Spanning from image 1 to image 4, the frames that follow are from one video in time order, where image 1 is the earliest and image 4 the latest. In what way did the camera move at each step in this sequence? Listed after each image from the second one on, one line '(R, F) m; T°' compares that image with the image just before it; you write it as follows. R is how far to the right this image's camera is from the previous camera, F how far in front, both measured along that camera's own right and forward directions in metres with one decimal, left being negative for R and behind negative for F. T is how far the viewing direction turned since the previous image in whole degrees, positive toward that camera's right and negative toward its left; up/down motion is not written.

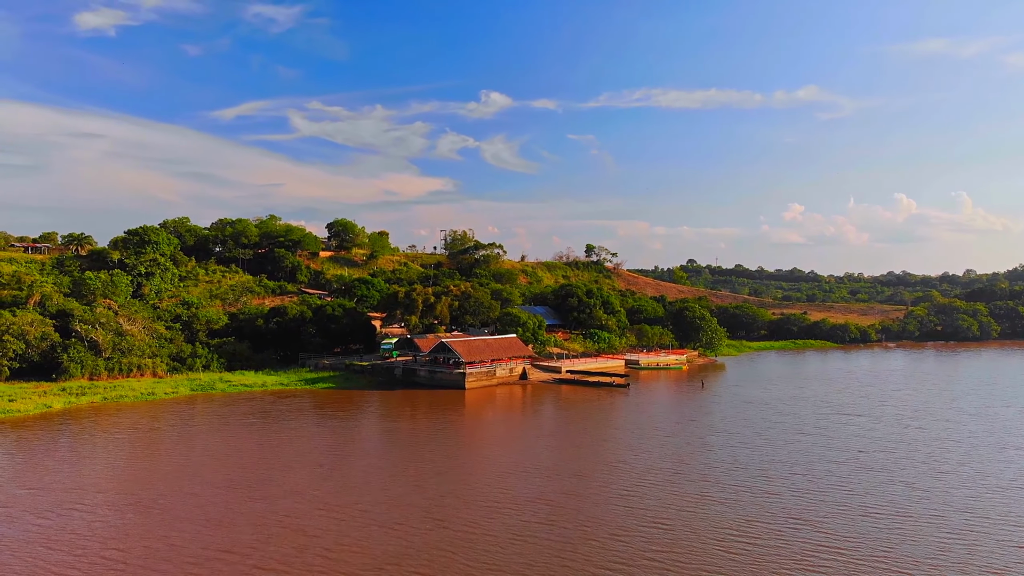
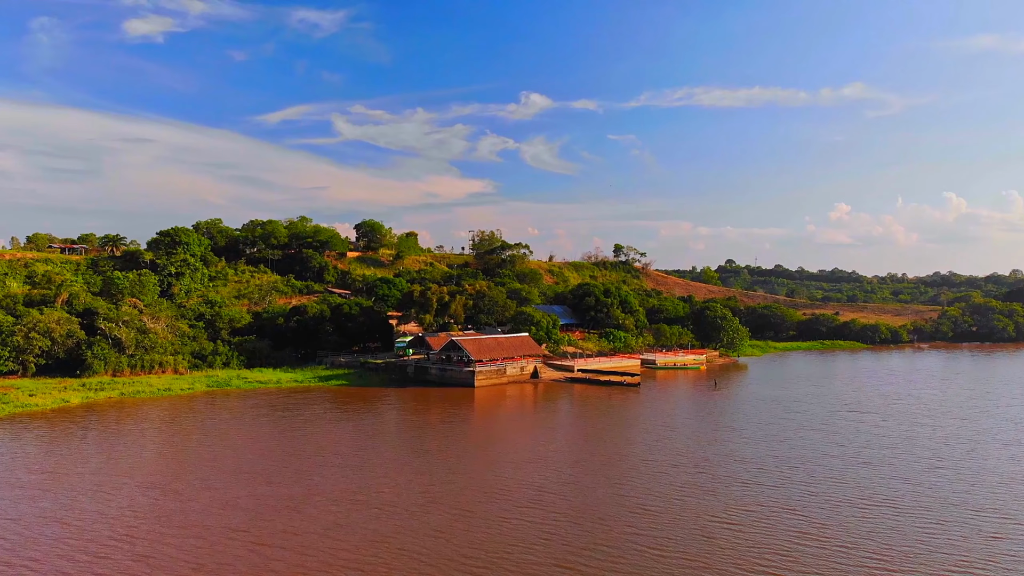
(+0.7, 0.0) m; -2°
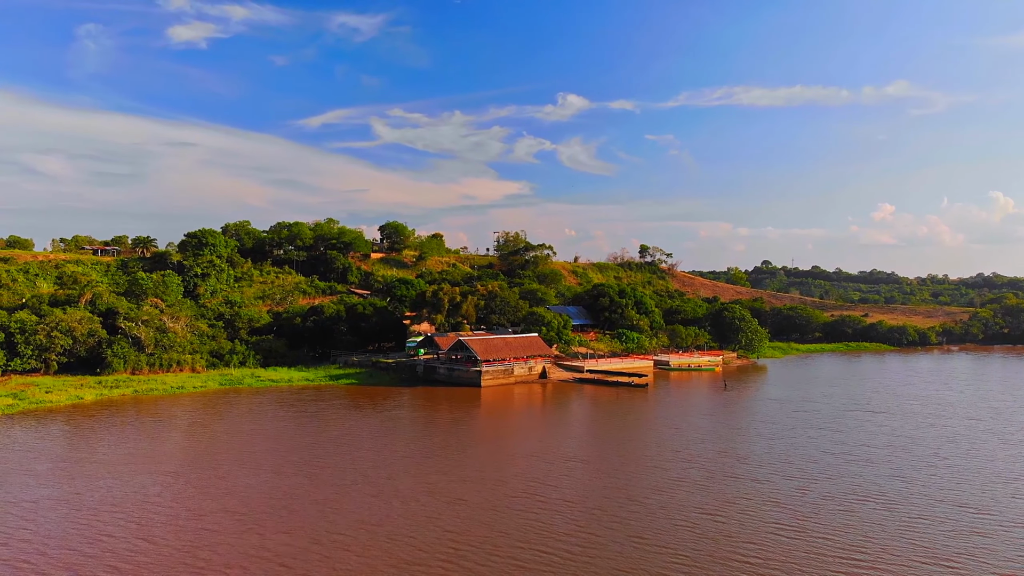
(+0.7, -0.1) m; -2°
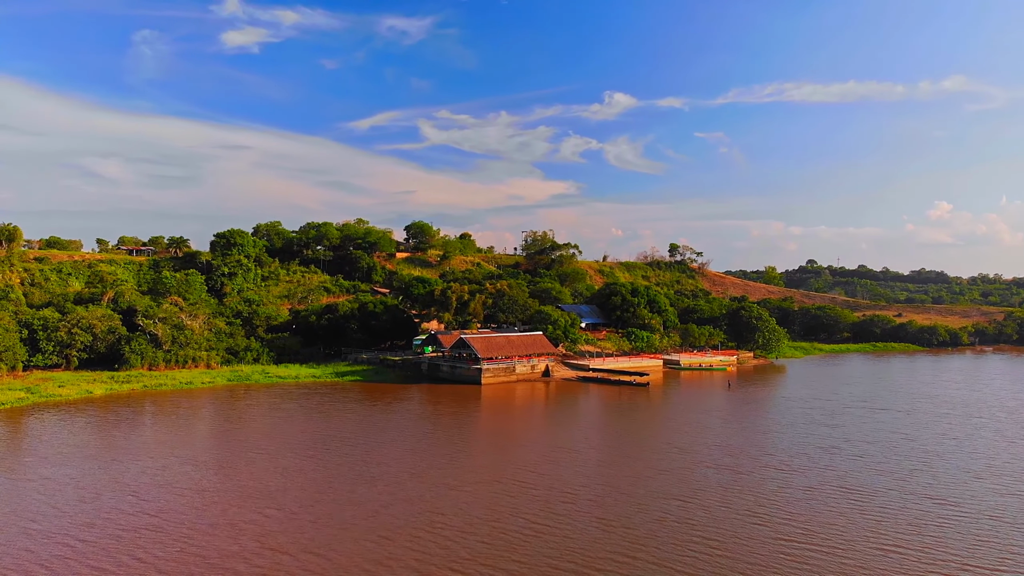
(+1.1, -0.4) m; -2°
